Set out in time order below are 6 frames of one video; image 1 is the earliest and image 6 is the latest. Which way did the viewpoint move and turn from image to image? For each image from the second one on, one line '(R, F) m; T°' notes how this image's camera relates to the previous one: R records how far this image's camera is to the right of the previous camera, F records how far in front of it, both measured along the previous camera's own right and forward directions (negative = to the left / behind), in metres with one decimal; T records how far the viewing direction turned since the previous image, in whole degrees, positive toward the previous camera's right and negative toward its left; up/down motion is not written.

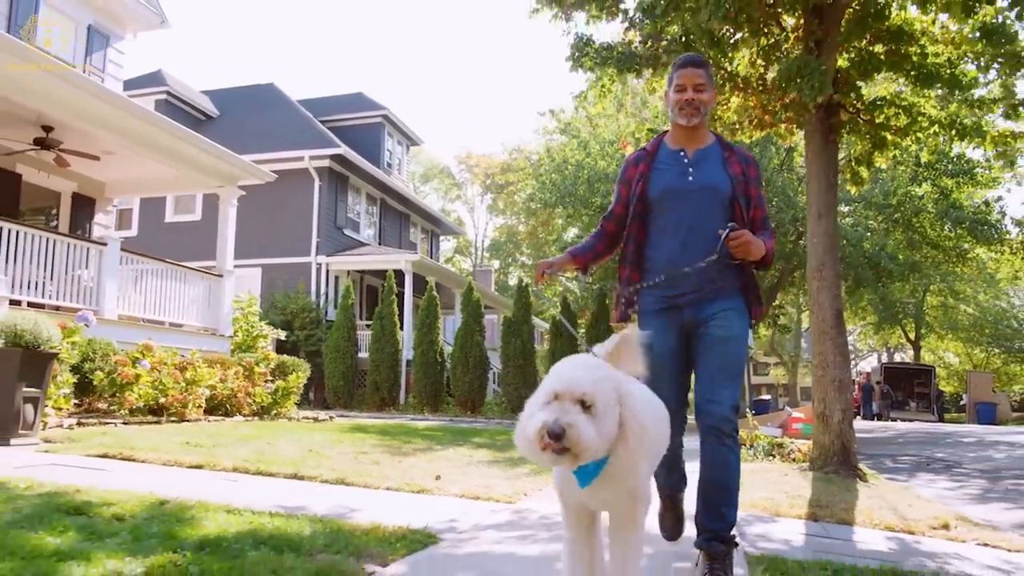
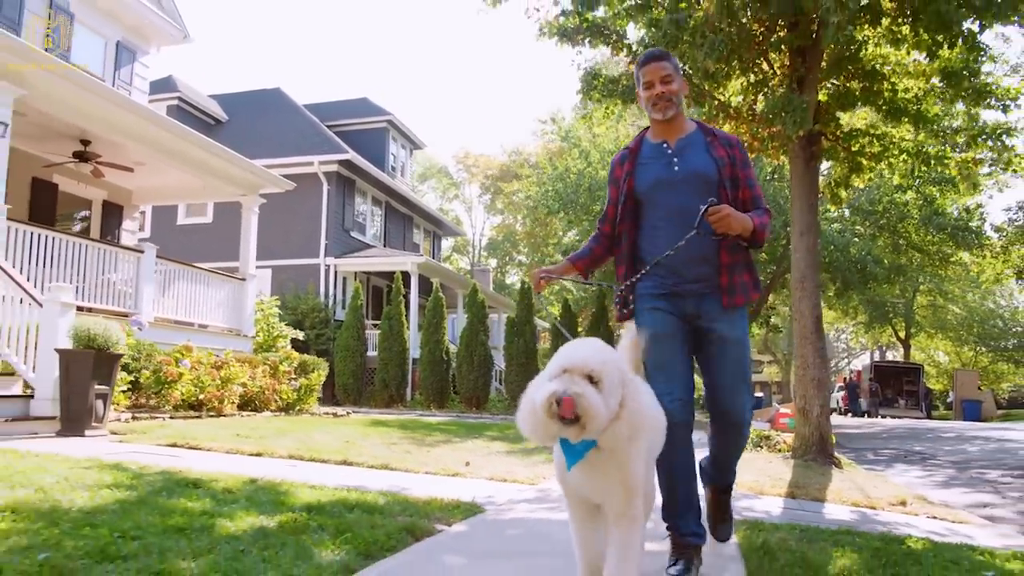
(-0.2, -0.8) m; 0°
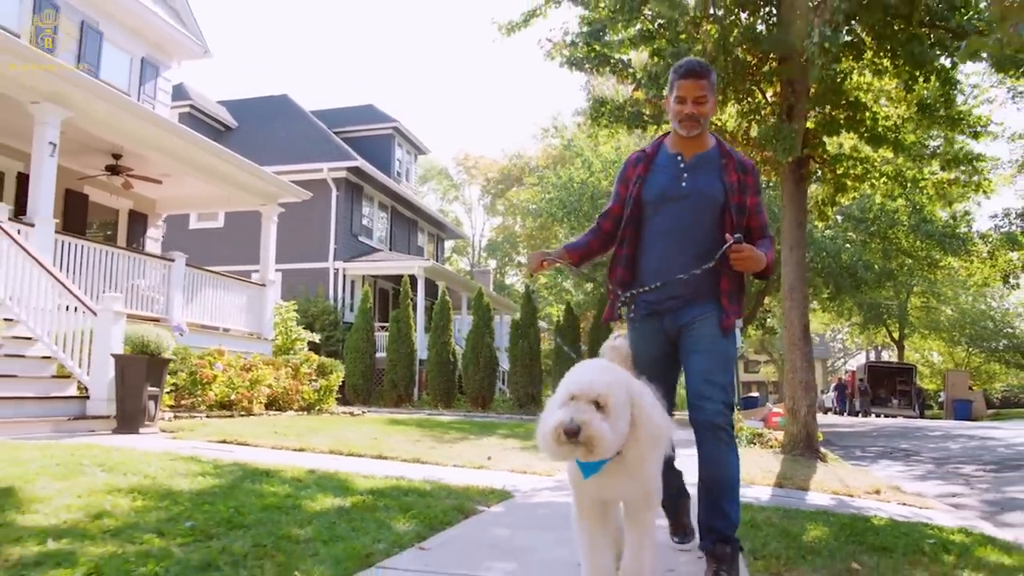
(-0.2, -0.7) m; 0°
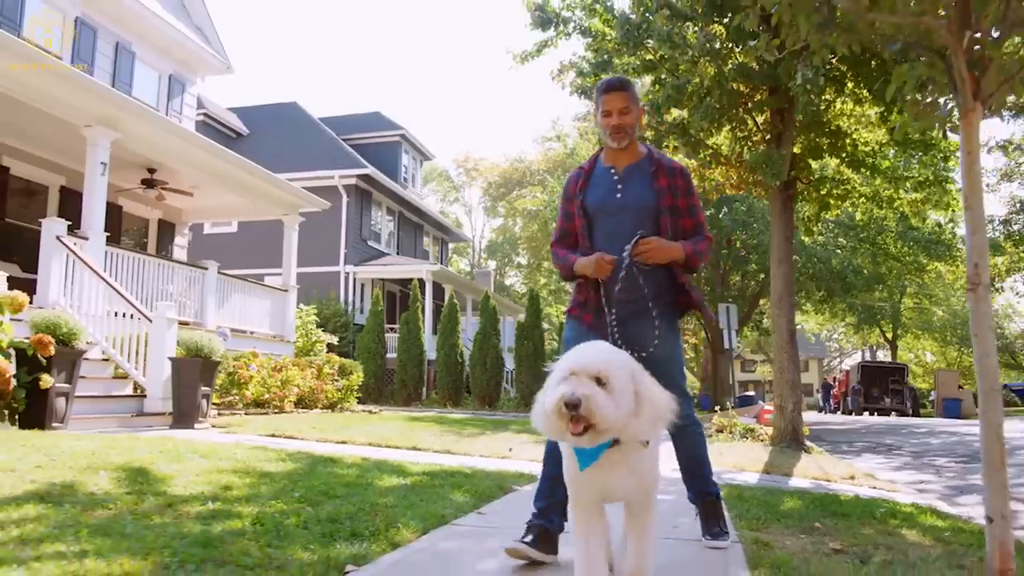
(-0.2, -0.9) m; 0°
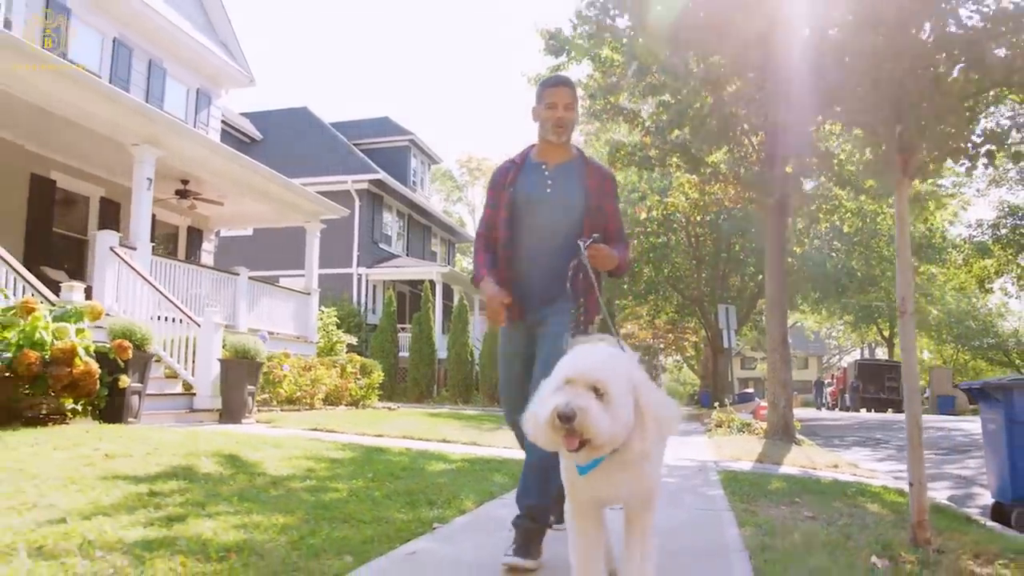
(-0.2, -0.9) m; 0°
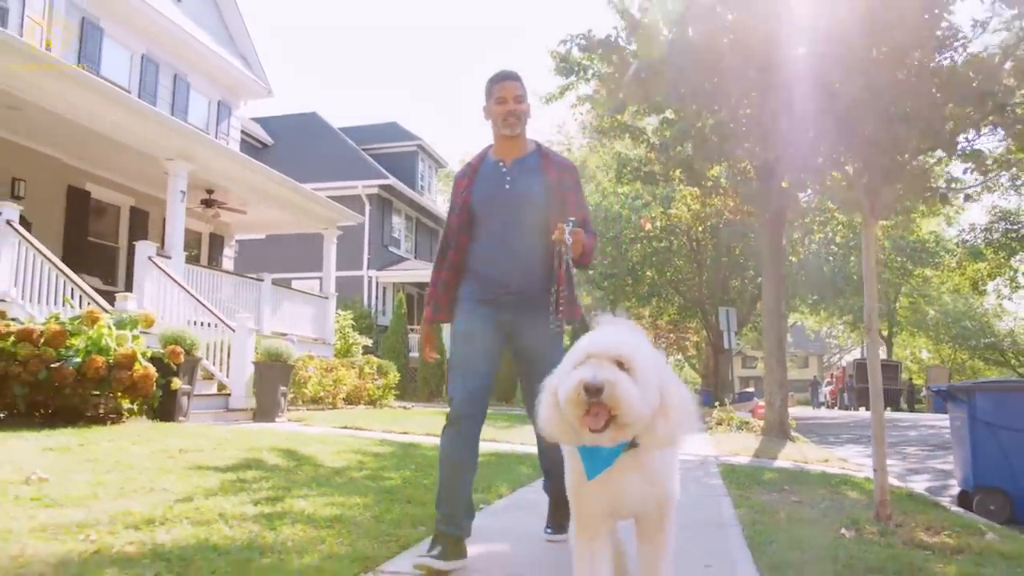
(-0.2, -0.7) m; 0°
